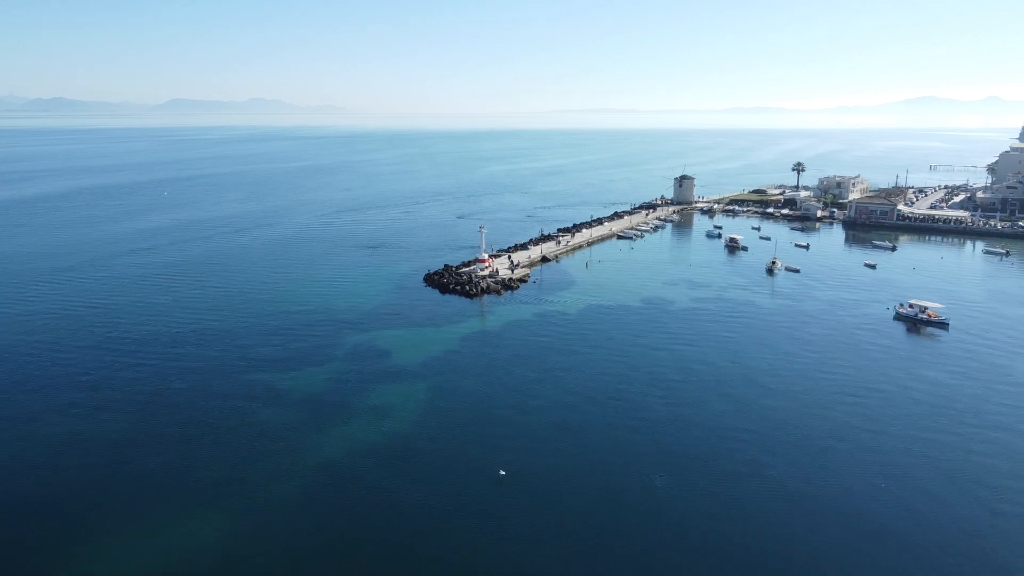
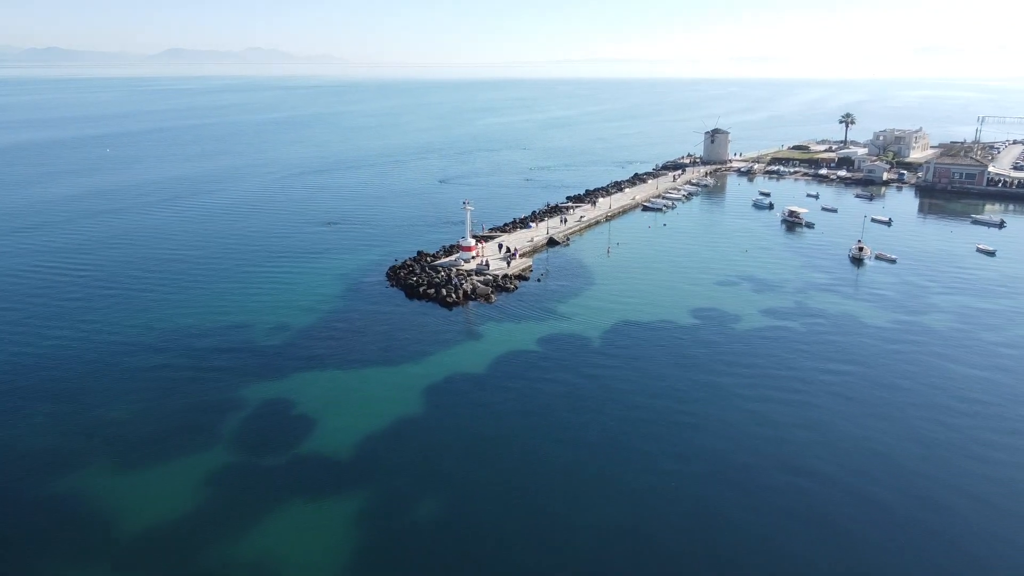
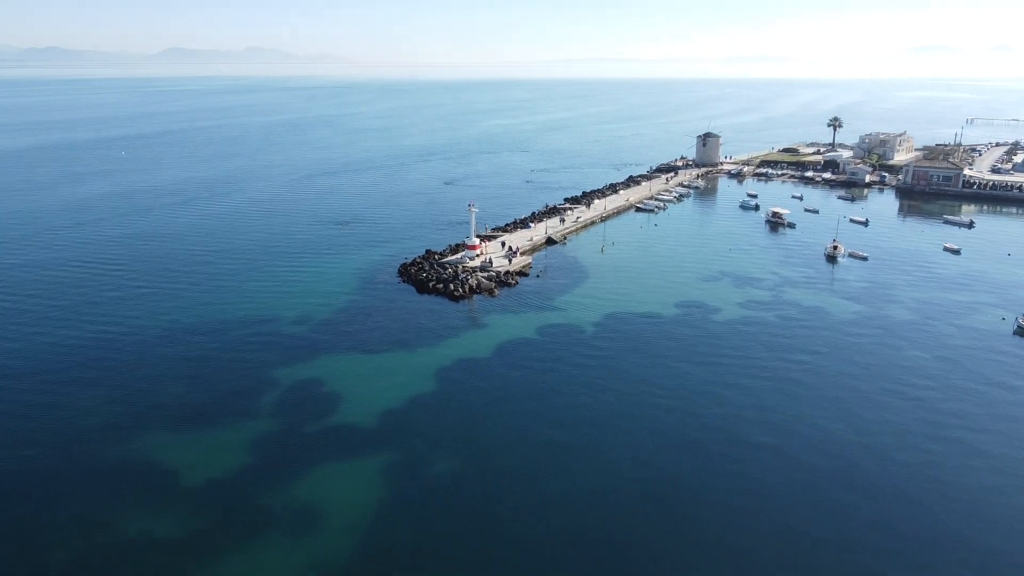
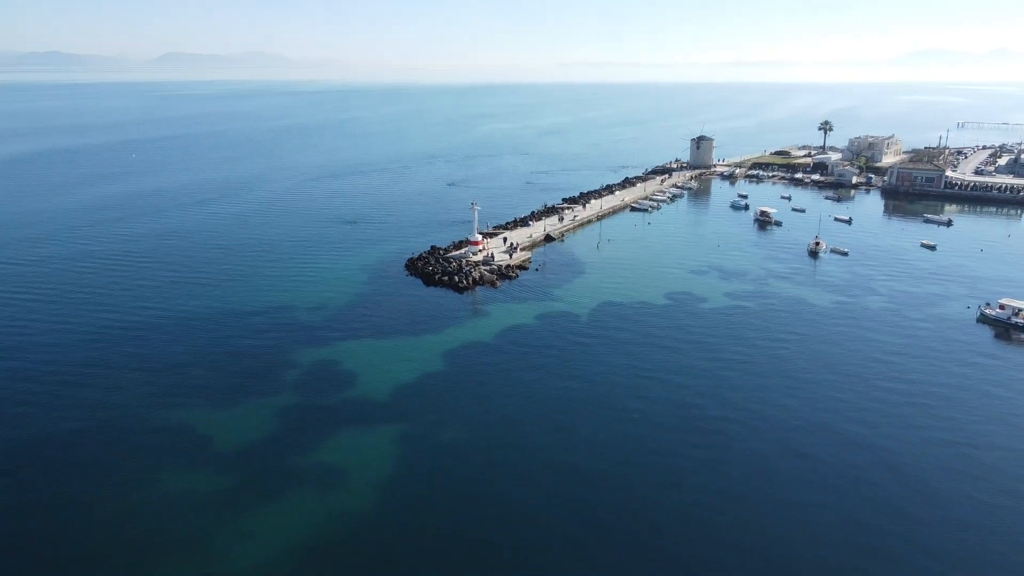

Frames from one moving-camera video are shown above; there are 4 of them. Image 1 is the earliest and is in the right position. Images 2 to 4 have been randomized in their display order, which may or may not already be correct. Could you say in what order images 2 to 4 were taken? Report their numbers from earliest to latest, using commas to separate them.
4, 3, 2
